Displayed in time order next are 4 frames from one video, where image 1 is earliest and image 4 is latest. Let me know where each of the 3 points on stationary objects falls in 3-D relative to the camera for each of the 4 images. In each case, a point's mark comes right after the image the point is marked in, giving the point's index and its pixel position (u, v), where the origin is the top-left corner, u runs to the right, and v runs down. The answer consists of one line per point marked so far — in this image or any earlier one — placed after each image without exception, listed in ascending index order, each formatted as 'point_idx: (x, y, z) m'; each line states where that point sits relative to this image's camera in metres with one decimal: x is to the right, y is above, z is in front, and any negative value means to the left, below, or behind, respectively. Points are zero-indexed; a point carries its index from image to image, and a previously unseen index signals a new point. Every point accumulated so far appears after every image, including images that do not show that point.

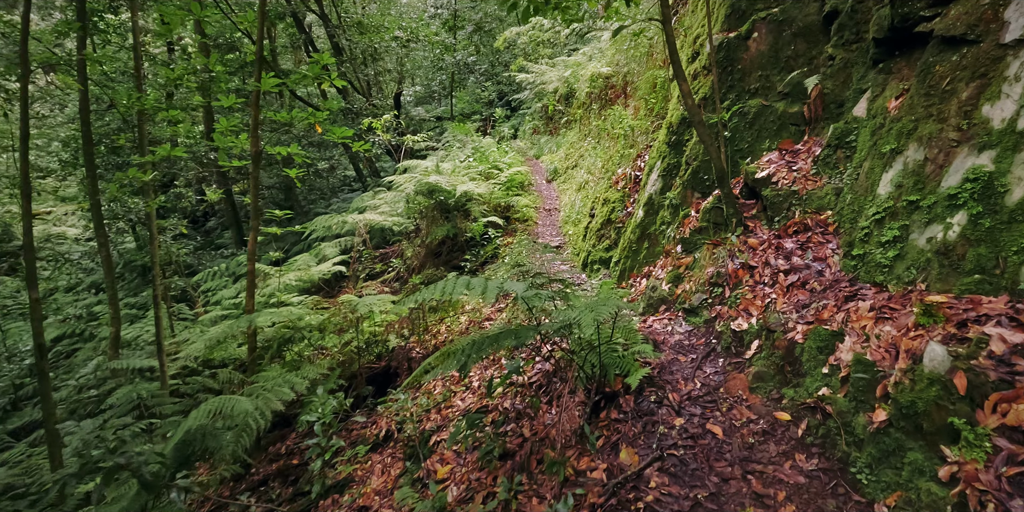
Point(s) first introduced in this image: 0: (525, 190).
0: (+0.2, +1.3, +11.1) m
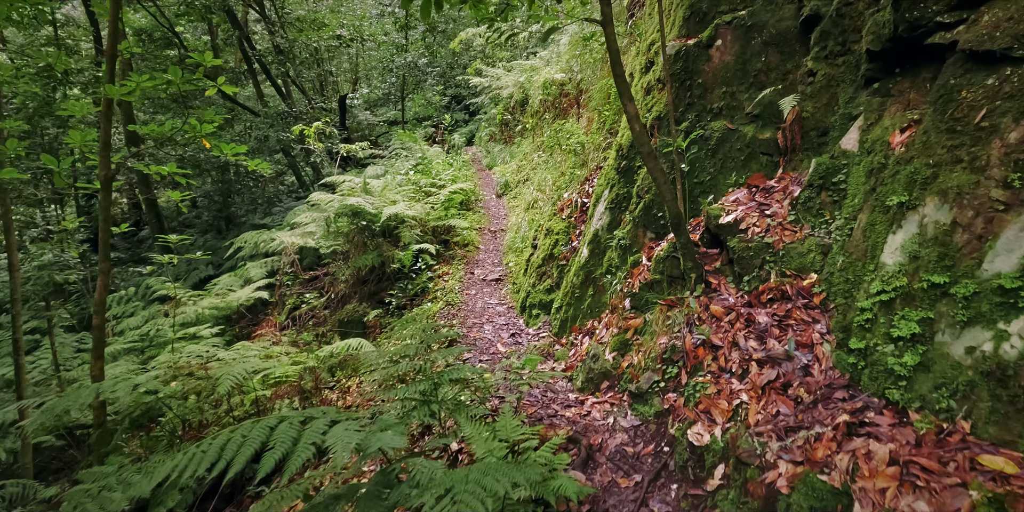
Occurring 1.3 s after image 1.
0: (-0.8, +0.8, +10.0) m
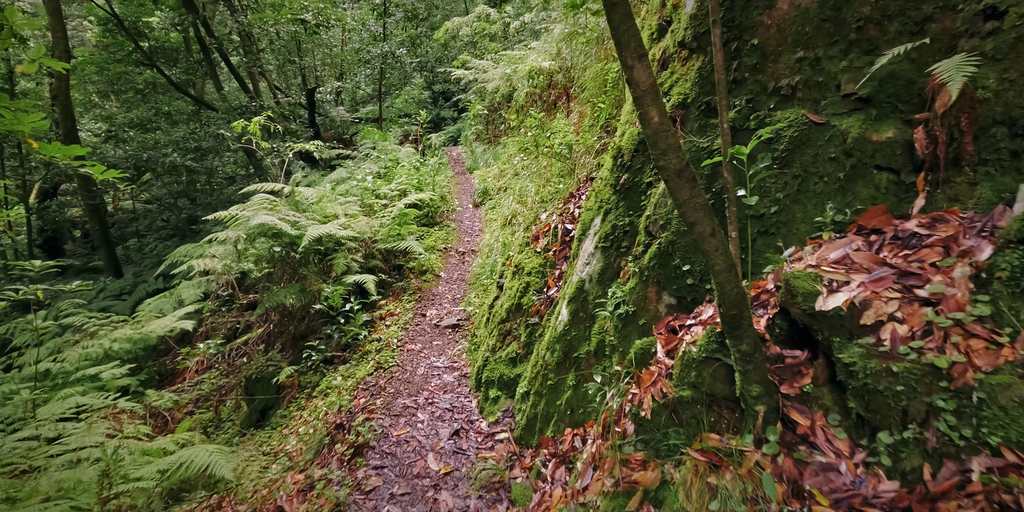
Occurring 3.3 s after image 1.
0: (-1.2, +0.5, +8.2) m
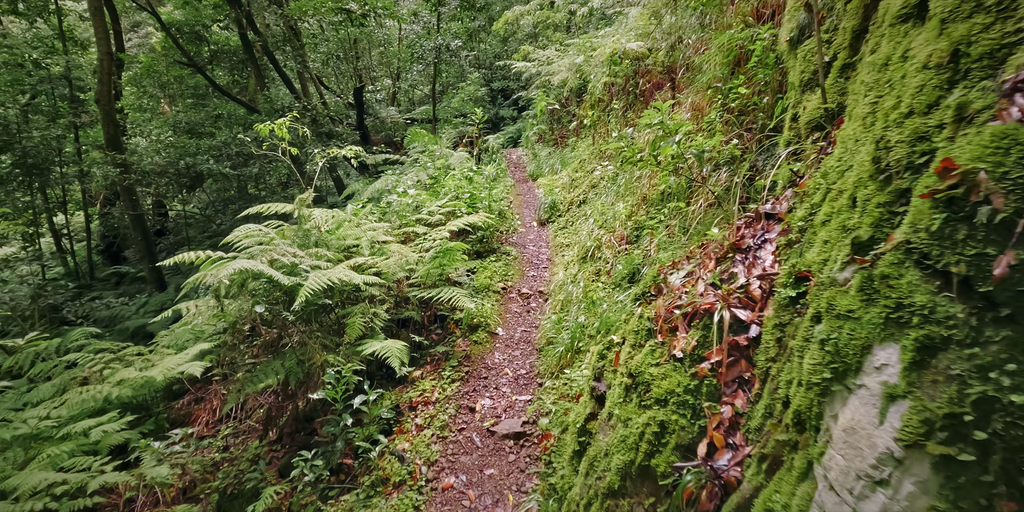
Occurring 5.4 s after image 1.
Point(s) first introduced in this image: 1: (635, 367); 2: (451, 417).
0: (-0.3, 0.0, +6.4) m
1: (+0.6, -0.5, +2.5) m
2: (-0.4, -1.1, +3.7) m
